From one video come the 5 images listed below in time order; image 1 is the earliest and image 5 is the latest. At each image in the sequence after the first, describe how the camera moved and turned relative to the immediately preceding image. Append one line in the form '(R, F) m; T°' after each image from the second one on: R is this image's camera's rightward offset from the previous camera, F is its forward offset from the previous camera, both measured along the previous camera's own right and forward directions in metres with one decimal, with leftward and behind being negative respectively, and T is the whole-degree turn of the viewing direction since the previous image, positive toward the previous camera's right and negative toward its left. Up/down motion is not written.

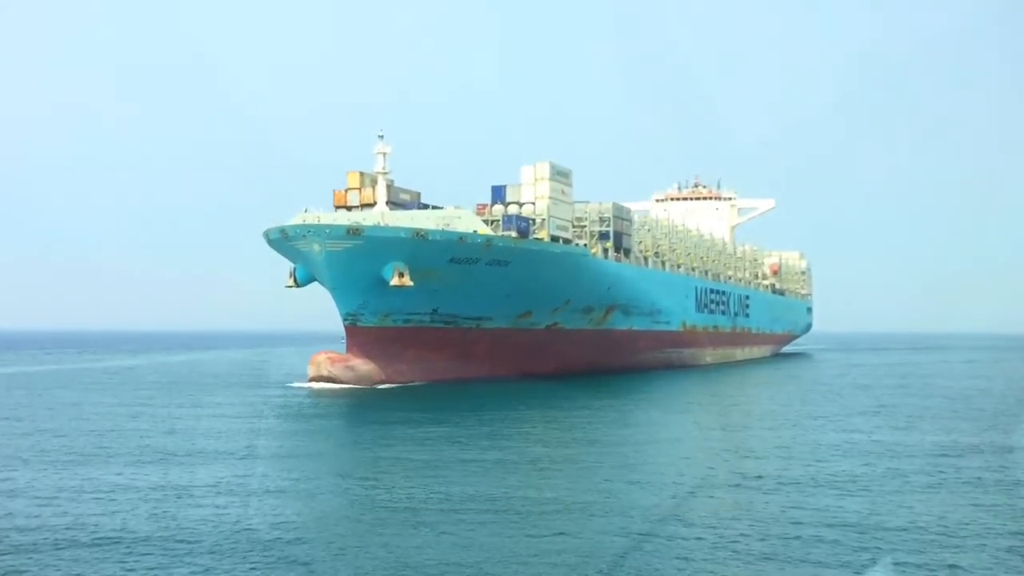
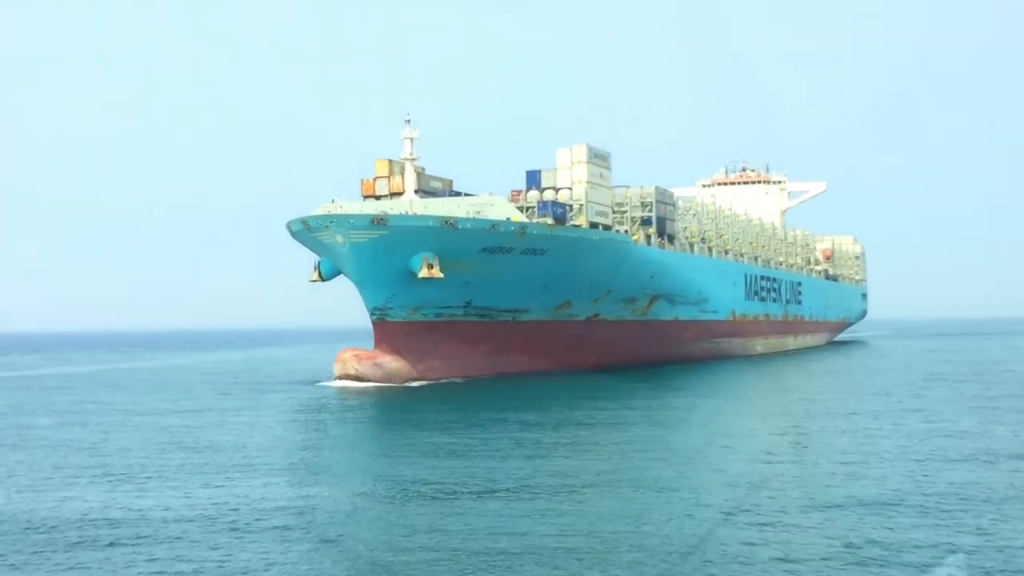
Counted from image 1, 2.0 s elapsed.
(+0.3, +1.7) m; -3°
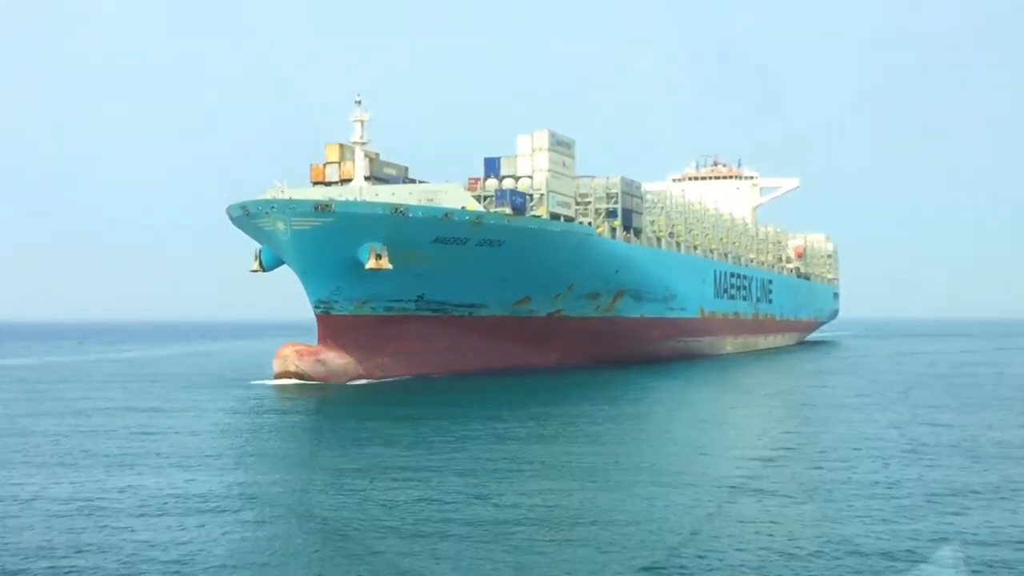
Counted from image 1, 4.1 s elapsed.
(+0.6, +1.6) m; +2°
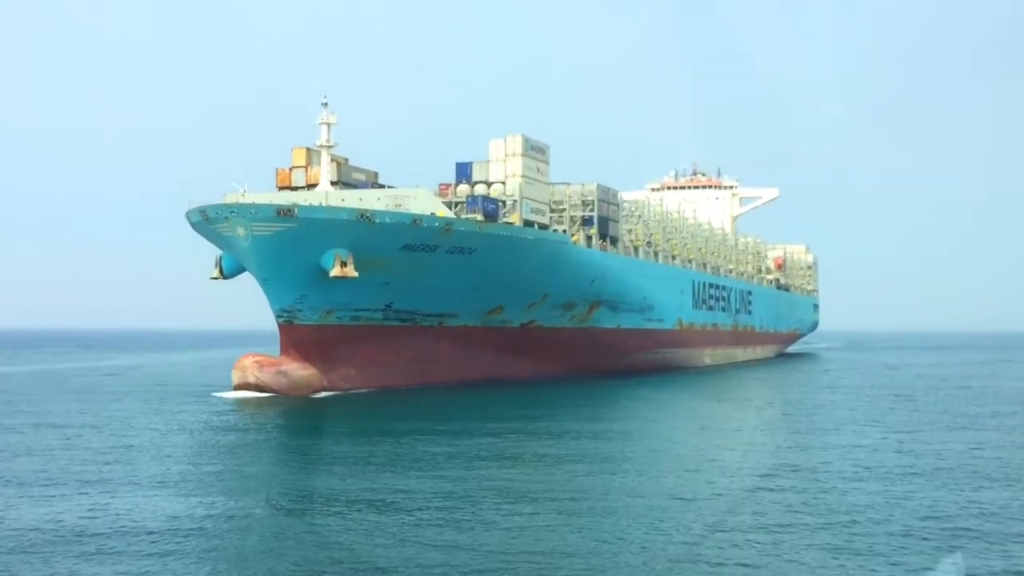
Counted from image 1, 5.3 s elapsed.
(+0.3, +0.9) m; +1°
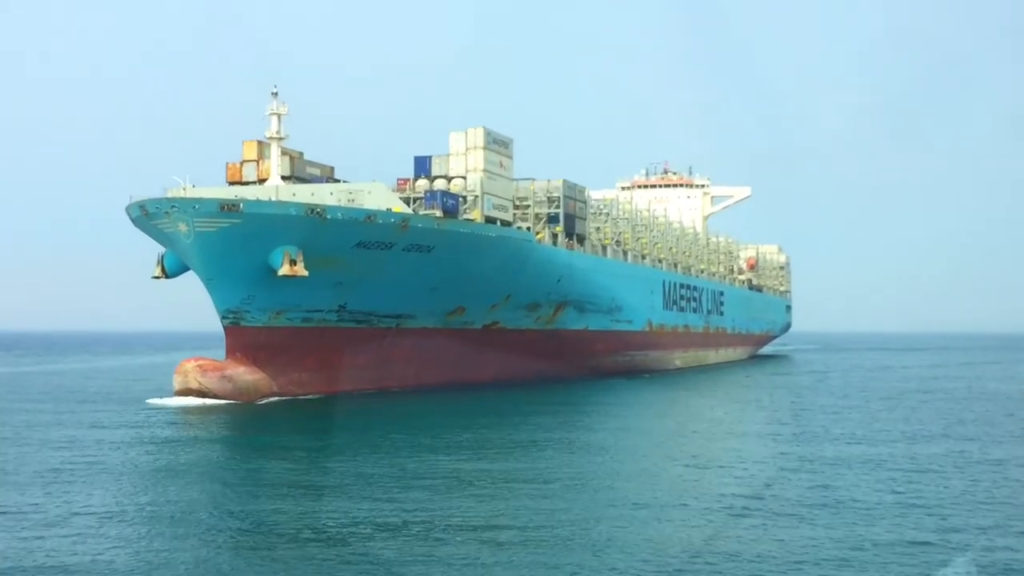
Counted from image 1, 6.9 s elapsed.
(+0.4, +1.2) m; +2°
